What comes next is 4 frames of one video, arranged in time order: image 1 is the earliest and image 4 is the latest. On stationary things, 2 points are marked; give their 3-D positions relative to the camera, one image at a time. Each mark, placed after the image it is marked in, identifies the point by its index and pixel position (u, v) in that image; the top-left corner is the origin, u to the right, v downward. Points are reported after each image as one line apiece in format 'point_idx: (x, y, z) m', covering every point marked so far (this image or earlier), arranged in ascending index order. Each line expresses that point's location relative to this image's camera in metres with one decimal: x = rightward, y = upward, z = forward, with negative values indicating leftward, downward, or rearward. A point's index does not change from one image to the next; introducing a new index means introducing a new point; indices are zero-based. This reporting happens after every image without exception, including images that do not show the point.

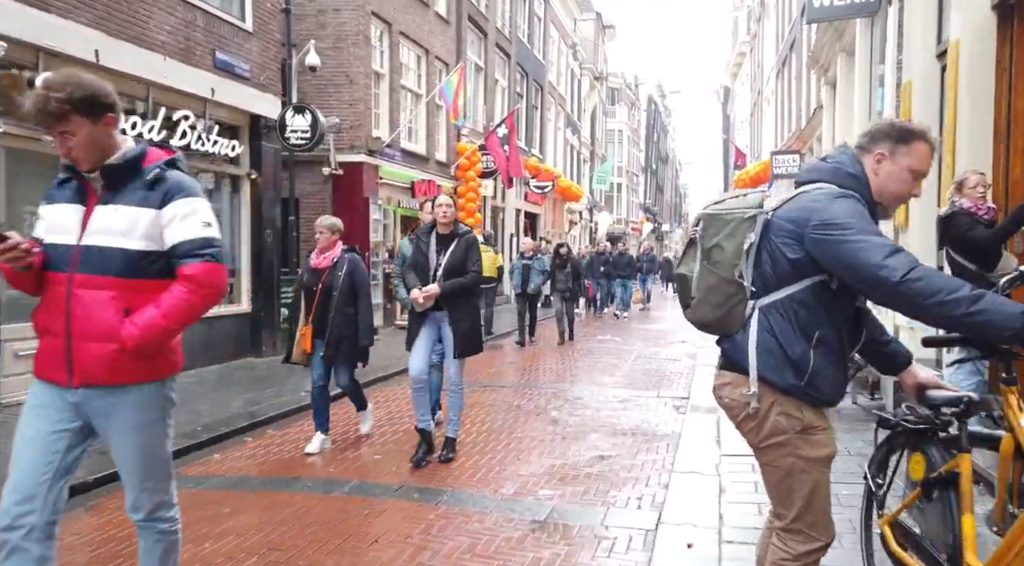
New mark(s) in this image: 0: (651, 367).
0: (+1.8, -1.1, +11.2) m
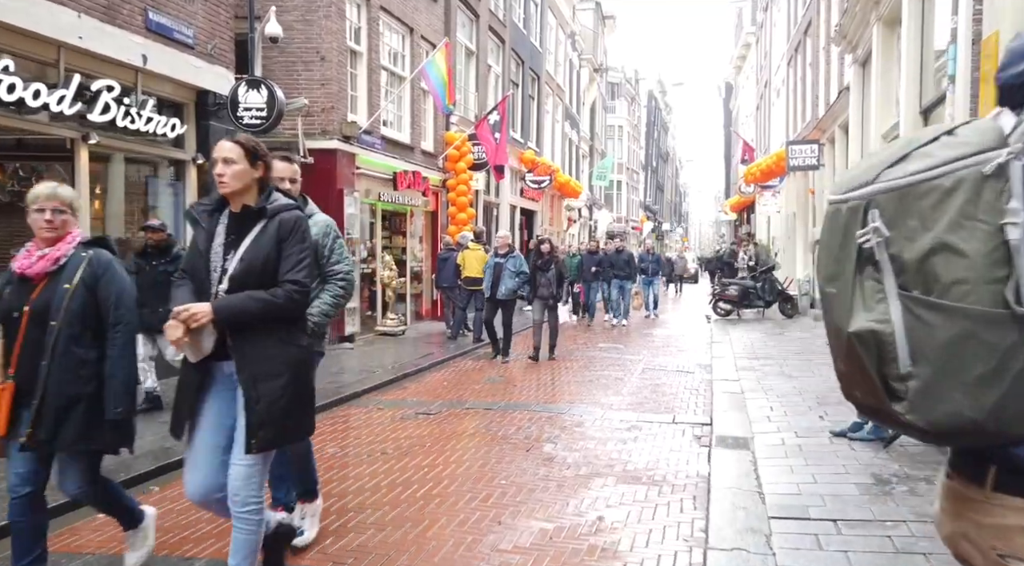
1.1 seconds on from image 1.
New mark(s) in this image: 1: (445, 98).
0: (+1.7, -1.1, +9.7) m
1: (-1.1, +3.0, +14.0) m
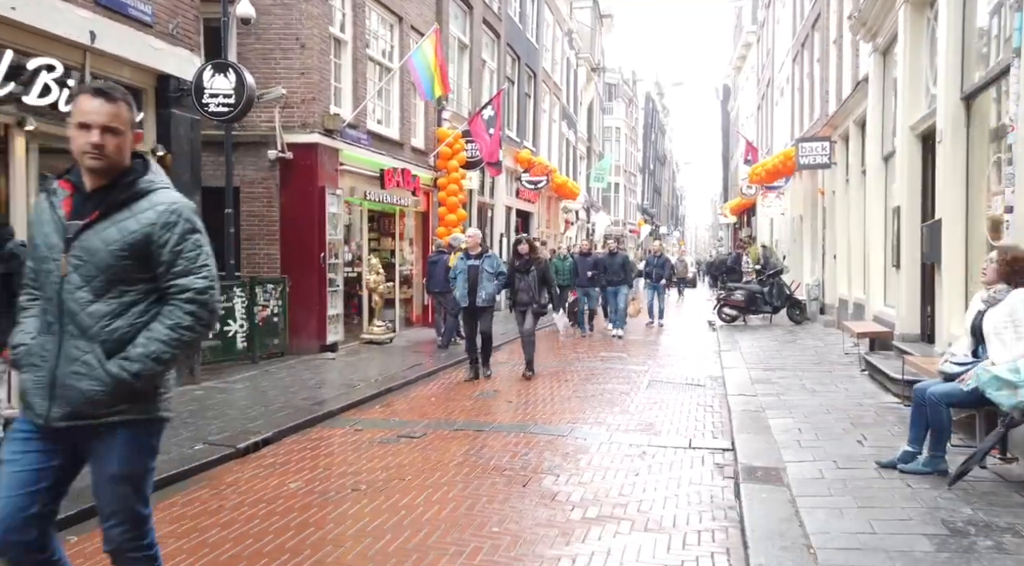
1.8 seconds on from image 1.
0: (+1.6, -1.2, +8.9) m
1: (-1.2, +3.0, +13.1) m
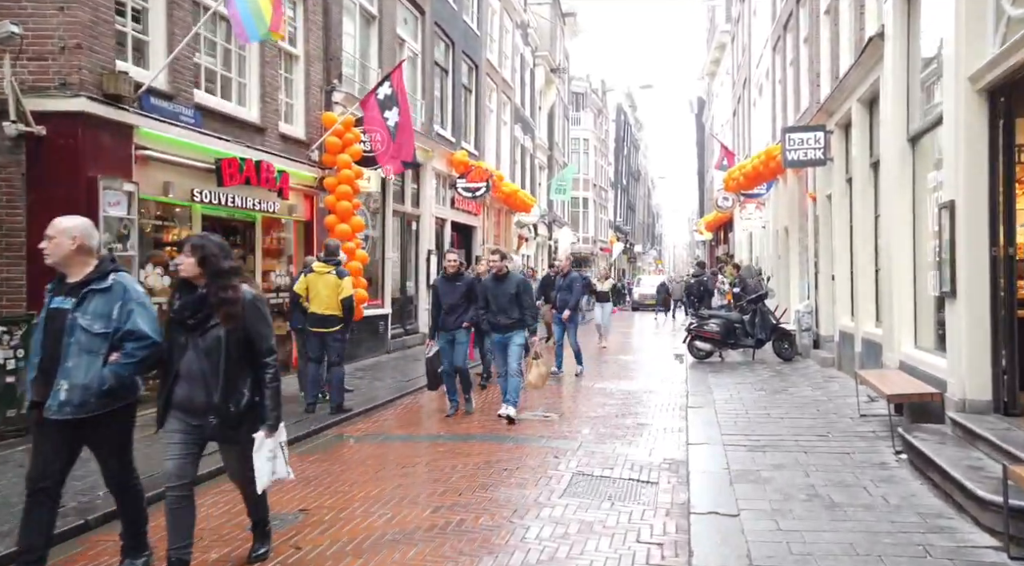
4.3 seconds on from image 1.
0: (+0.5, -1.5, +5.2) m
1: (-2.5, +2.6, +9.5) m
